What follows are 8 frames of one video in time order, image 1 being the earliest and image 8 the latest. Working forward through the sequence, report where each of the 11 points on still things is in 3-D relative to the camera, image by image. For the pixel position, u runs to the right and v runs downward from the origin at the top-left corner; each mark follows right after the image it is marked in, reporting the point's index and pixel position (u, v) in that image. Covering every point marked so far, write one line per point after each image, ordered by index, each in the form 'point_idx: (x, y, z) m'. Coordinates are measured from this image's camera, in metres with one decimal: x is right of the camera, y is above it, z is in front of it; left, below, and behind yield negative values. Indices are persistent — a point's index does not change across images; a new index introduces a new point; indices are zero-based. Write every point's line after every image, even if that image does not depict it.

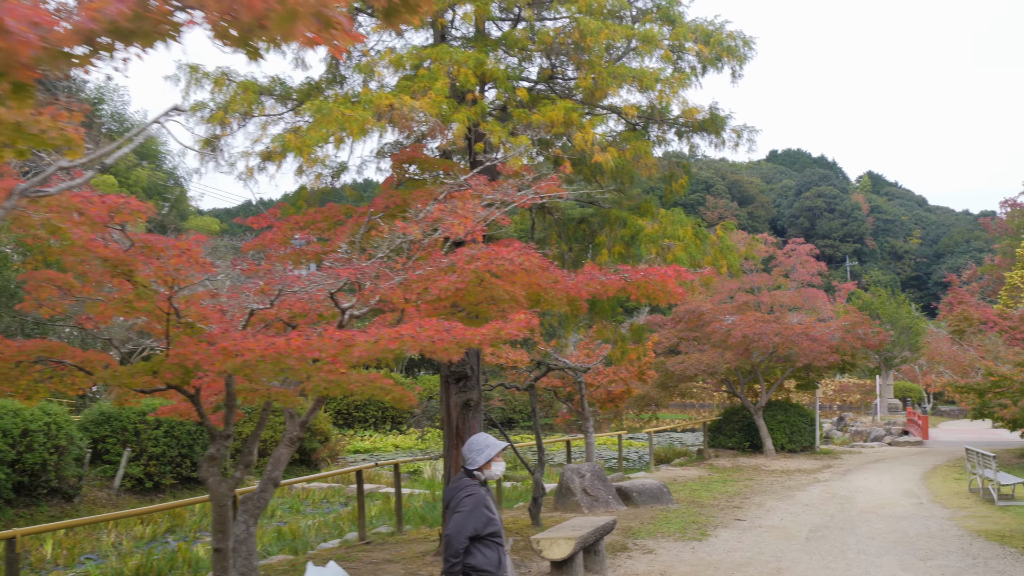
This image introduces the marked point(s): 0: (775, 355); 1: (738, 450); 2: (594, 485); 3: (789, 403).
0: (+3.4, -0.9, +13.2) m
1: (+3.1, -2.2, +14.1) m
2: (+0.7, -1.6, +8.4) m
3: (+3.9, -1.6, +14.6) m
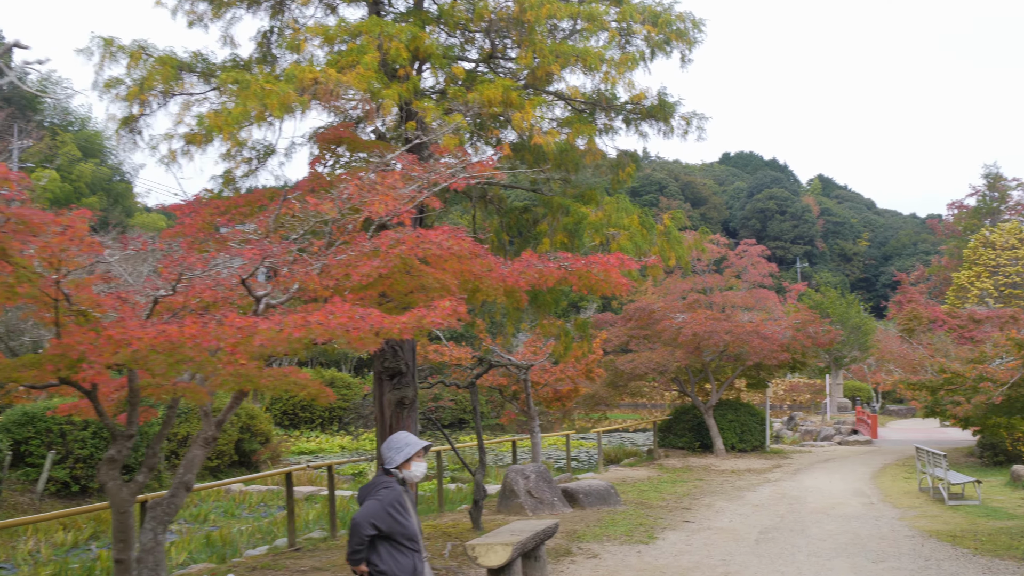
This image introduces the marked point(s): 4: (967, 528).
0: (+2.7, -0.8, +13.1) m
1: (+2.4, -2.2, +13.9) m
2: (+0.2, -1.6, +8.1) m
3: (+3.2, -1.6, +14.4) m
4: (+3.3, -1.7, +7.4) m
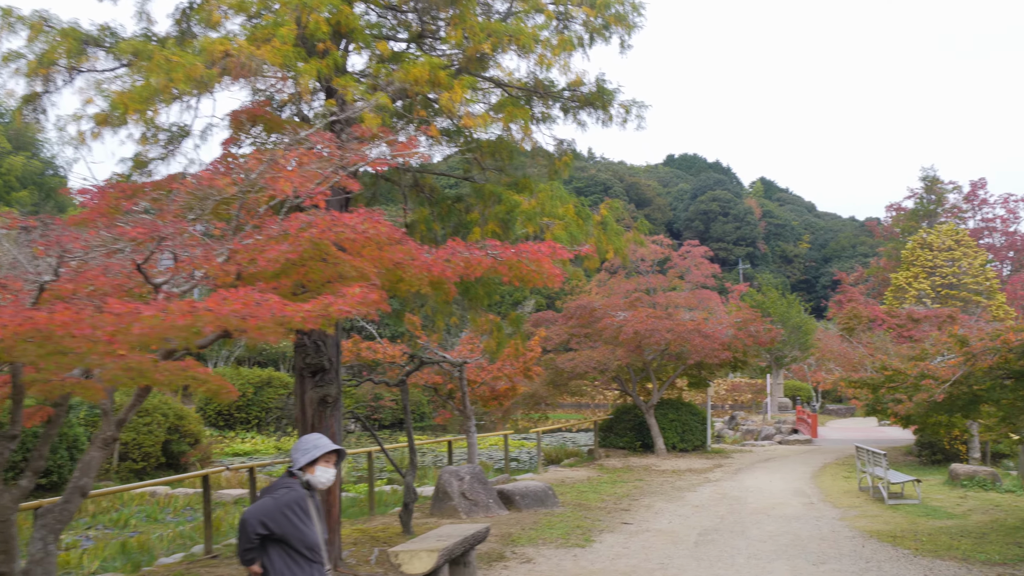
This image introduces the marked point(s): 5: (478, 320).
0: (+1.9, -0.8, +12.9) m
1: (+1.6, -2.1, +13.7) m
2: (-0.3, -1.5, +7.9) m
3: (+2.3, -1.6, +14.3) m
4: (+2.8, -1.7, +7.3) m
5: (-0.2, -0.2, +6.5) m
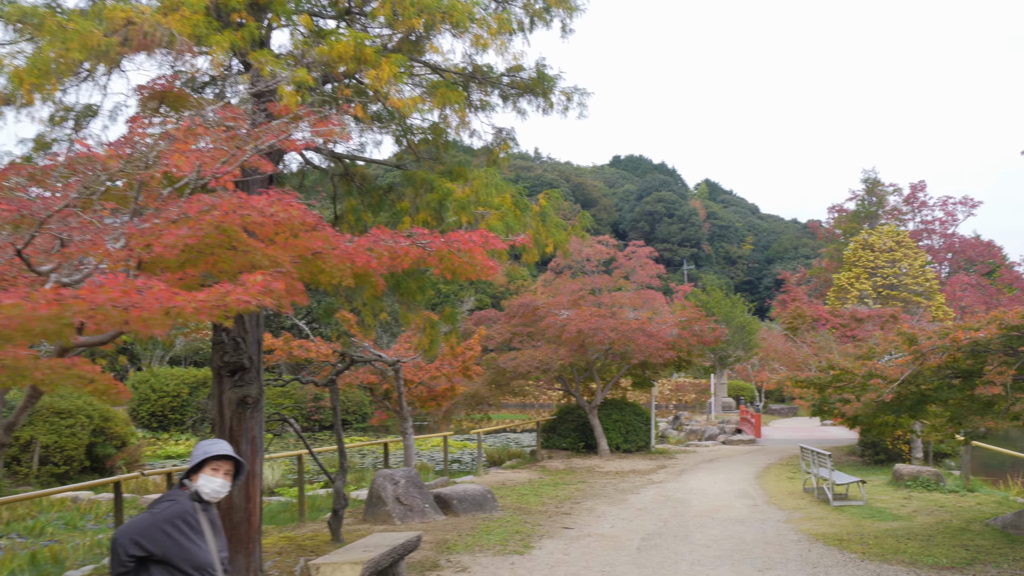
0: (+1.2, -0.8, +12.7) m
1: (+0.8, -2.1, +13.5) m
2: (-0.8, -1.5, +7.5) m
3: (+1.5, -1.6, +14.1) m
4: (+2.4, -1.7, +7.2) m
5: (-0.6, -0.2, +6.2) m
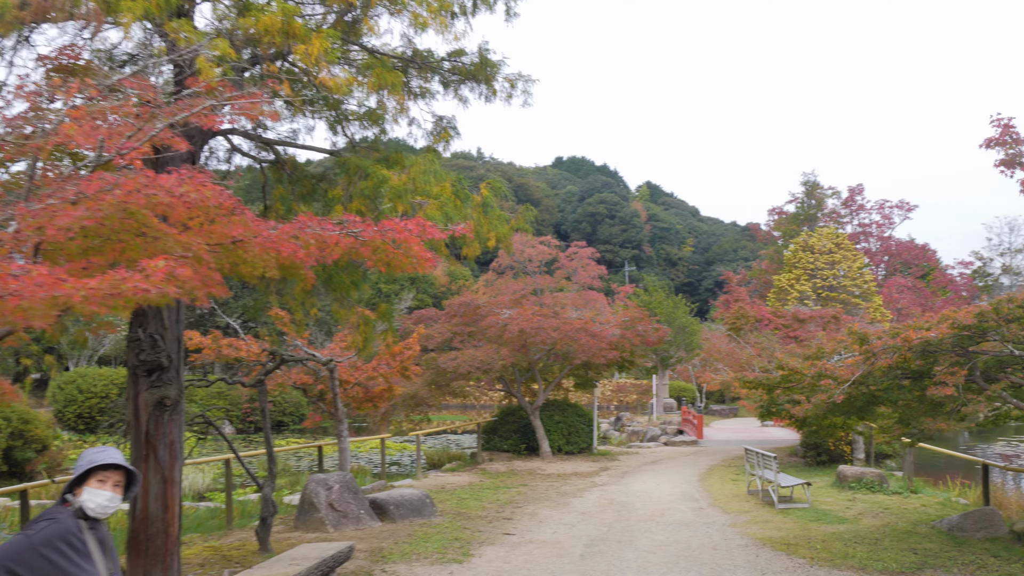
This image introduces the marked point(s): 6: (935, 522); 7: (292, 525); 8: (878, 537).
0: (+0.5, -0.8, +12.5) m
1: (0.0, -2.1, +13.2) m
2: (-1.2, -1.5, +7.2) m
3: (+0.7, -1.6, +13.9) m
4: (+2.0, -1.7, +7.0) m
5: (-0.9, -0.1, +5.9) m
6: (+3.0, -1.7, +7.3) m
7: (-1.5, -1.7, +7.2) m
8: (+2.4, -1.7, +6.9) m
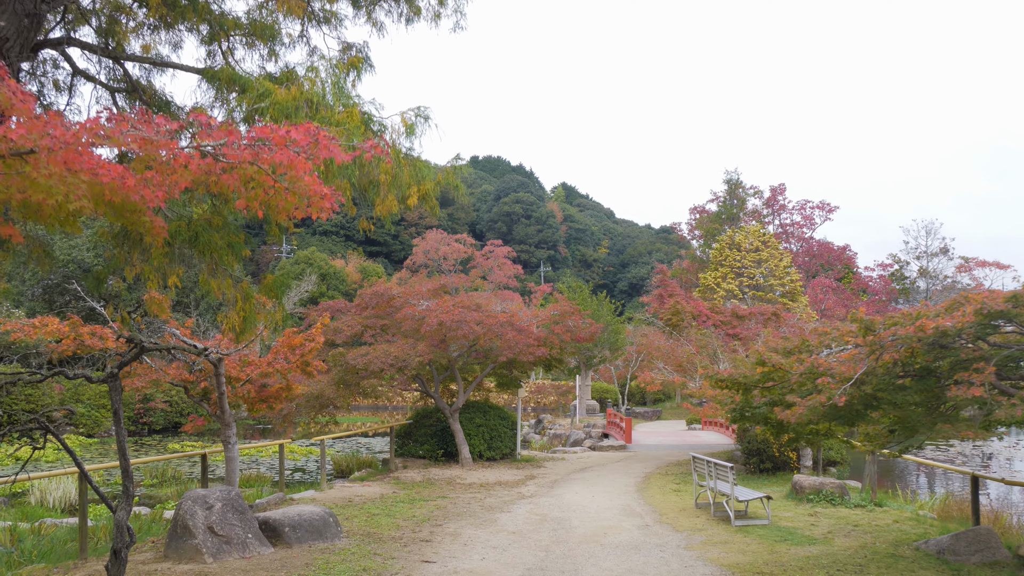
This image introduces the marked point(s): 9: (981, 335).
0: (-0.4, -0.7, +11.3) m
1: (-1.0, -2.0, +12.0) m
2: (-1.7, -1.3, +5.9) m
3: (-0.3, -1.4, +12.8) m
4: (+1.5, -1.6, +6.0) m
5: (-1.3, 0.0, +4.6) m
6: (+2.5, -1.6, +6.3) m
7: (-2.0, -1.5, +5.9) m
8: (+2.0, -1.6, +5.9) m
9: (+2.1, -0.2, +4.5) m
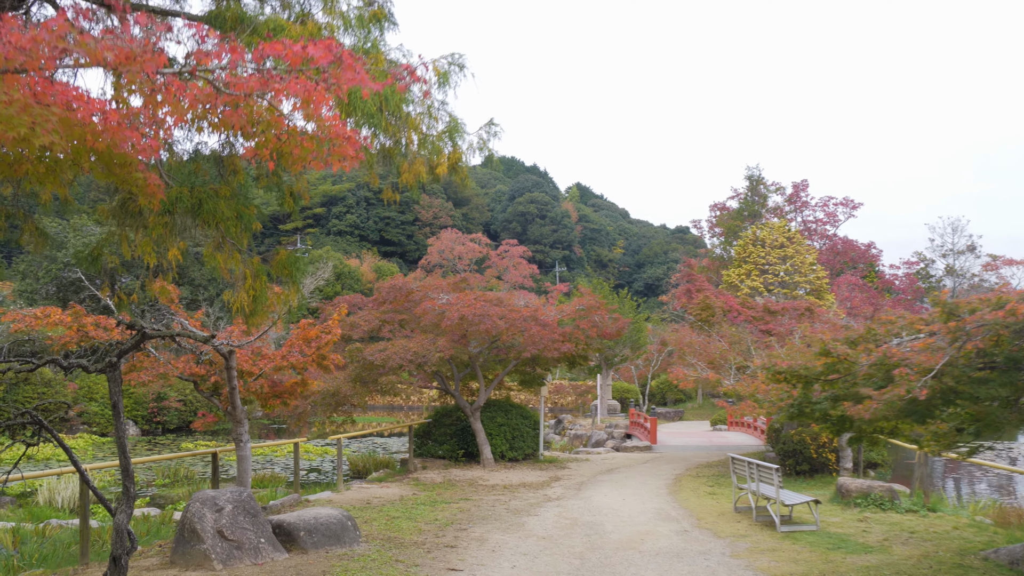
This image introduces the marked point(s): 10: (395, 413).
0: (-0.2, -0.6, +10.9) m
1: (-0.7, -1.9, +11.6) m
2: (-1.5, -1.3, +5.5) m
3: (0.0, -1.4, +12.3) m
4: (+1.7, -1.5, +5.5) m
5: (-1.1, +0.1, +4.2) m
6: (+2.7, -1.5, +5.9) m
7: (-1.8, -1.4, +5.4) m
8: (+2.2, -1.5, +5.4) m
9: (+2.2, -0.1, +4.0) m
10: (-2.2, -2.3, +19.2) m
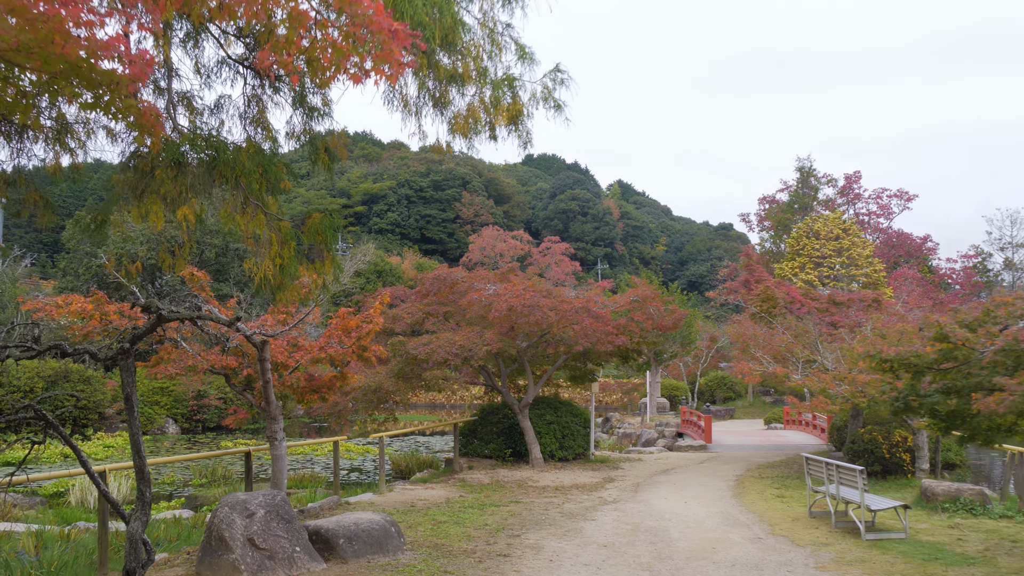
0: (+0.3, -0.5, +10.3) m
1: (-0.2, -1.8, +11.0) m
2: (-1.2, -1.2, +5.0) m
3: (+0.5, -1.3, +11.7) m
4: (+2.0, -1.4, +4.9) m
5: (-0.9, +0.2, +3.6) m
6: (+3.0, -1.4, +5.2) m
7: (-1.5, -1.4, +4.9) m
8: (+2.5, -1.4, +4.8) m
9: (+2.5, 0.0, +3.4) m
10: (-1.3, -2.2, +18.7) m
